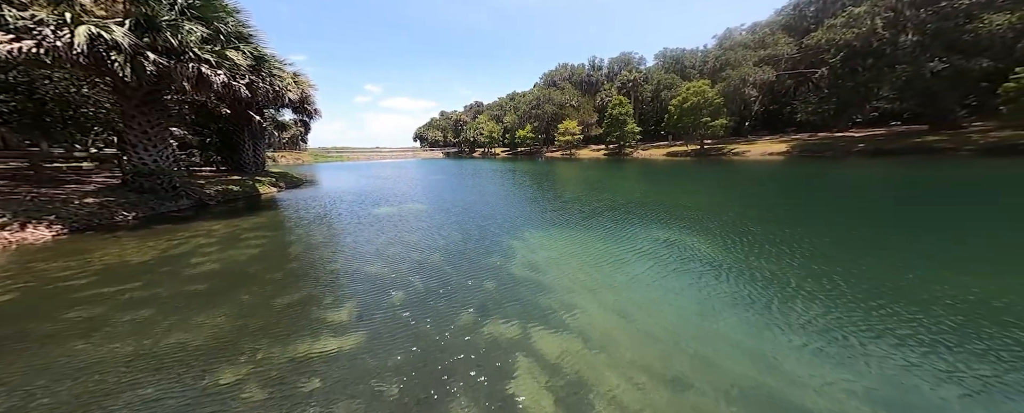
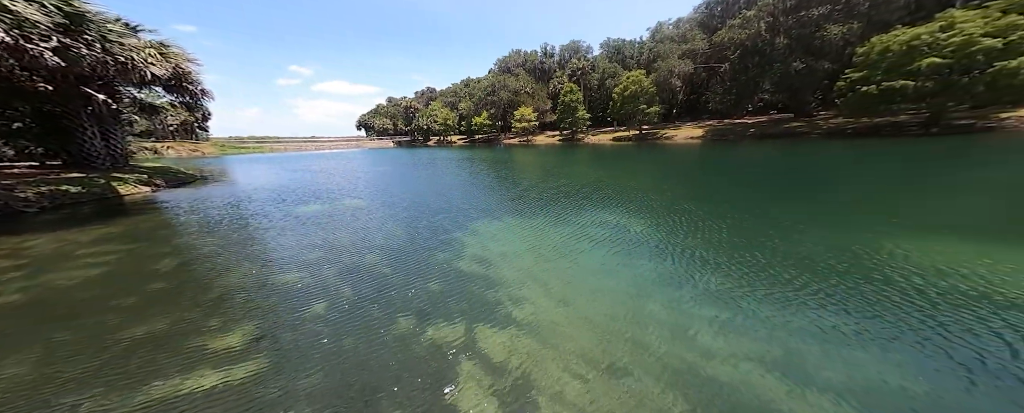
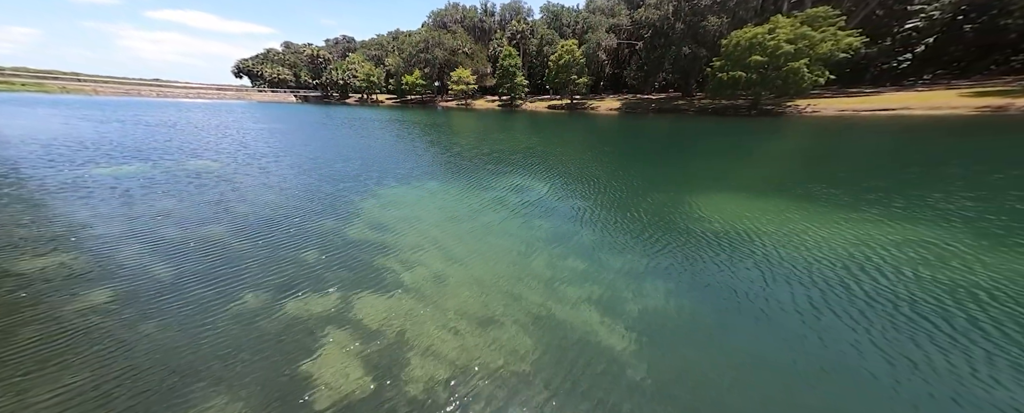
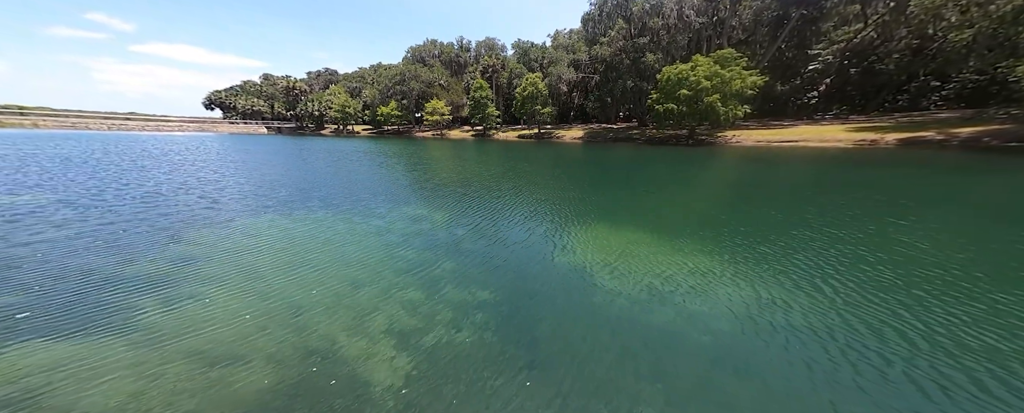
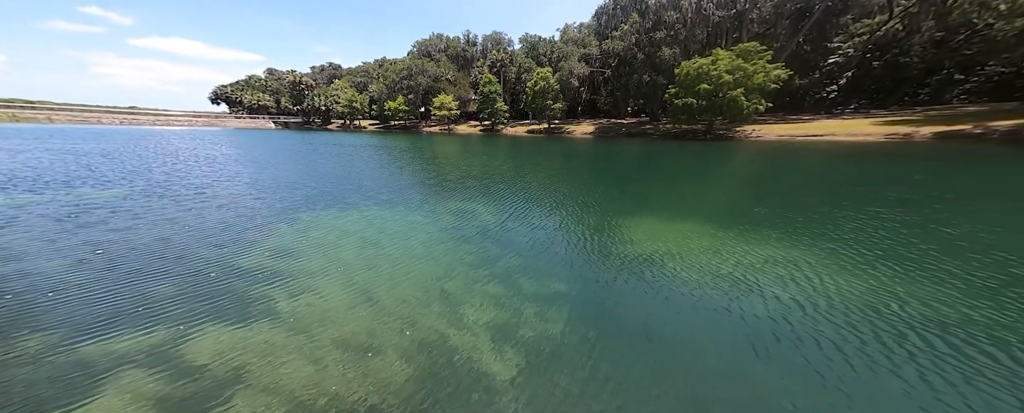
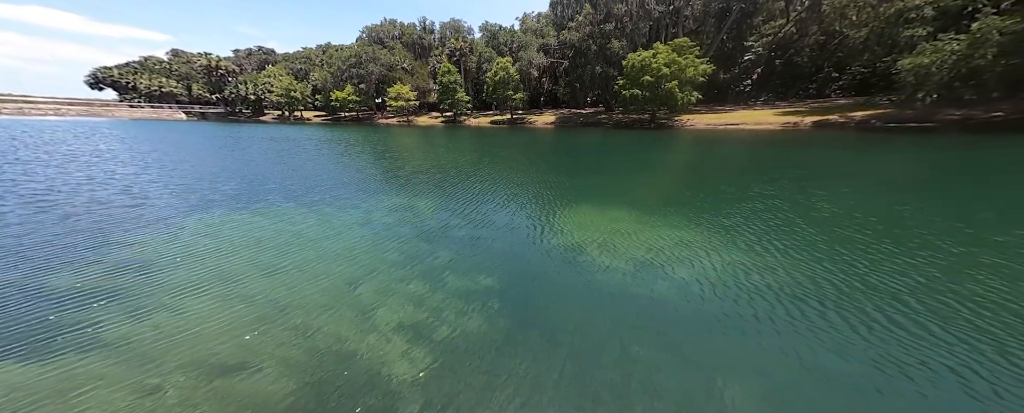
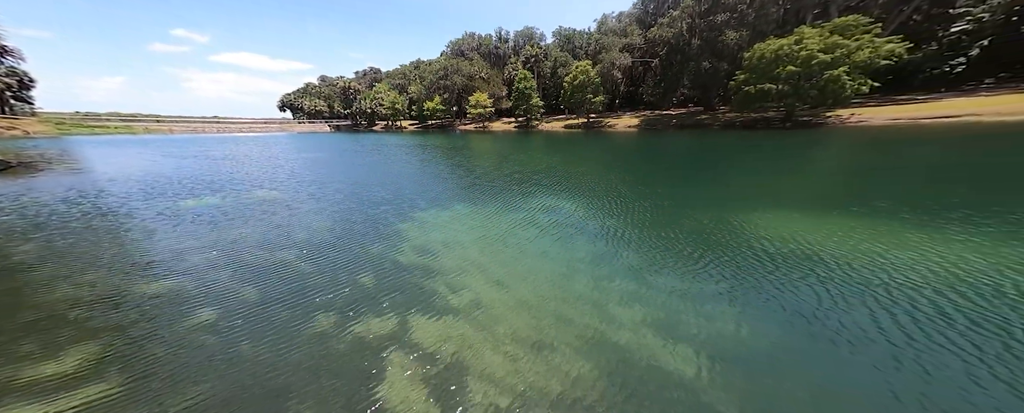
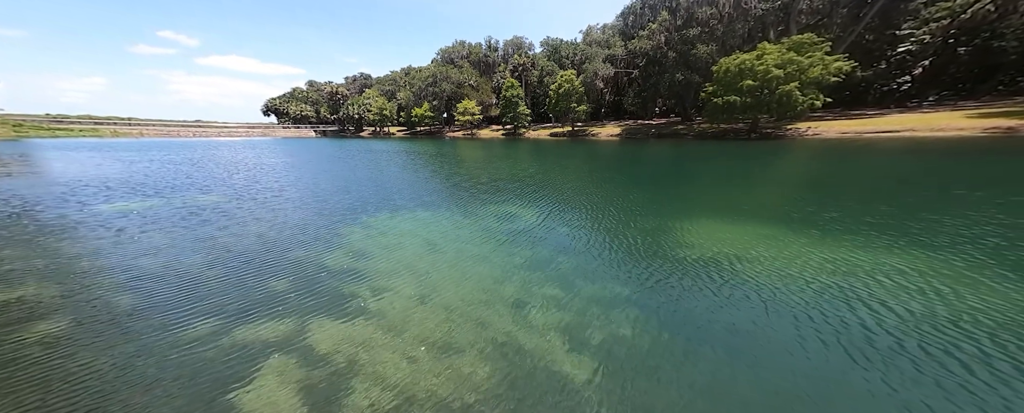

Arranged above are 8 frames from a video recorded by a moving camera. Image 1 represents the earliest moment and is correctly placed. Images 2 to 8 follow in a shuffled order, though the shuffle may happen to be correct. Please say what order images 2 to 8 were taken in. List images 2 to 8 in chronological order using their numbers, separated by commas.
2, 7, 3, 8, 5, 6, 4
